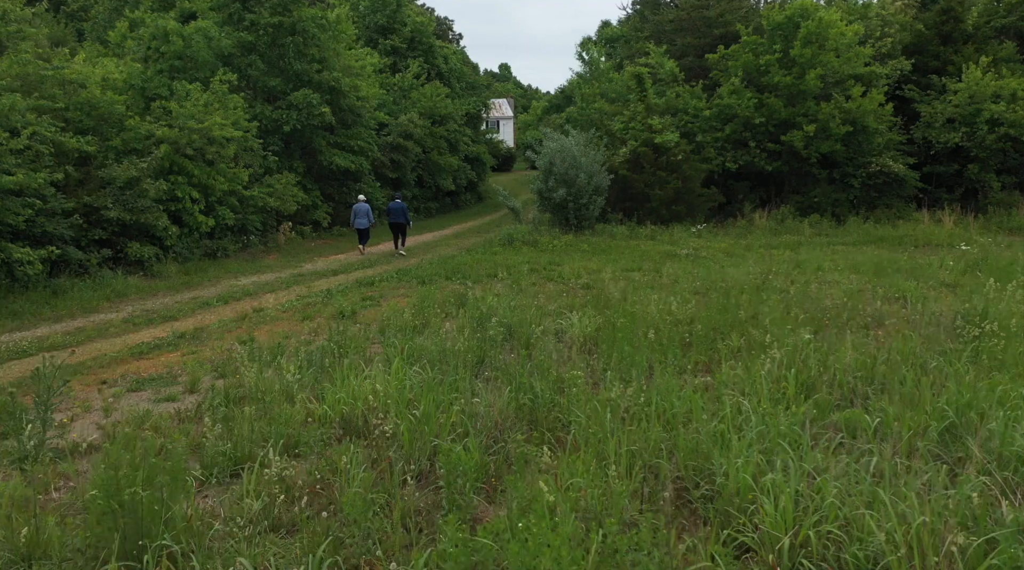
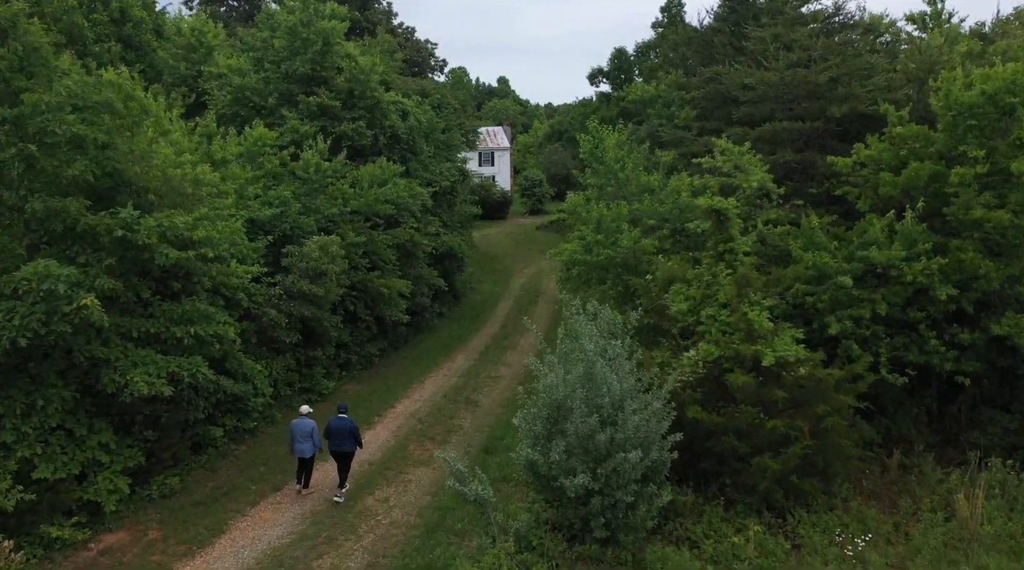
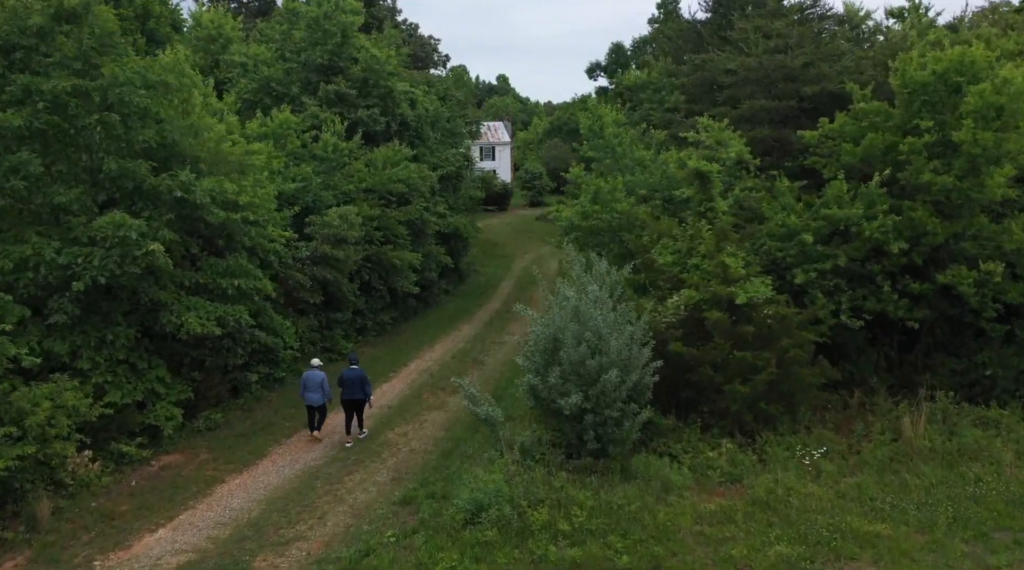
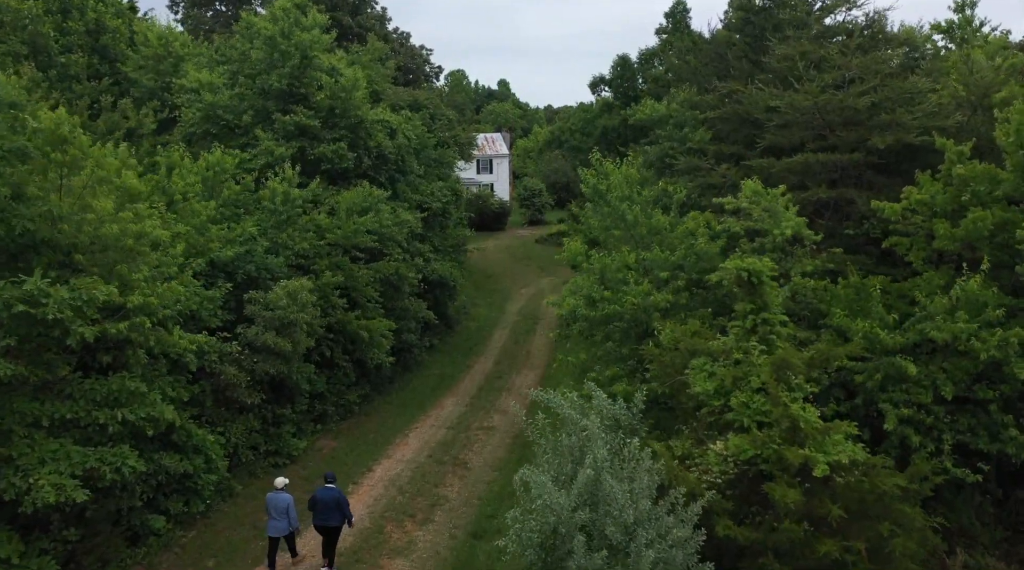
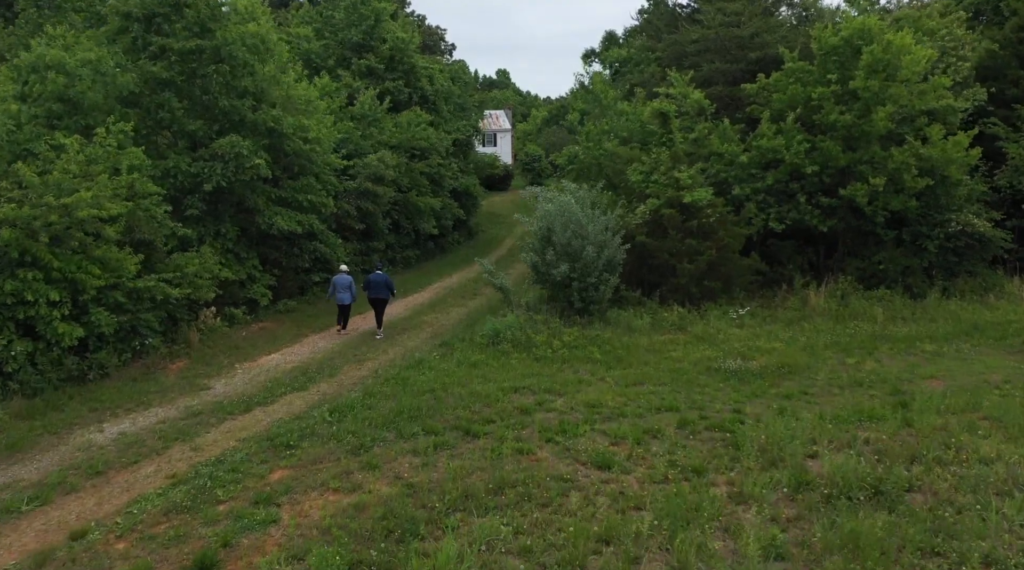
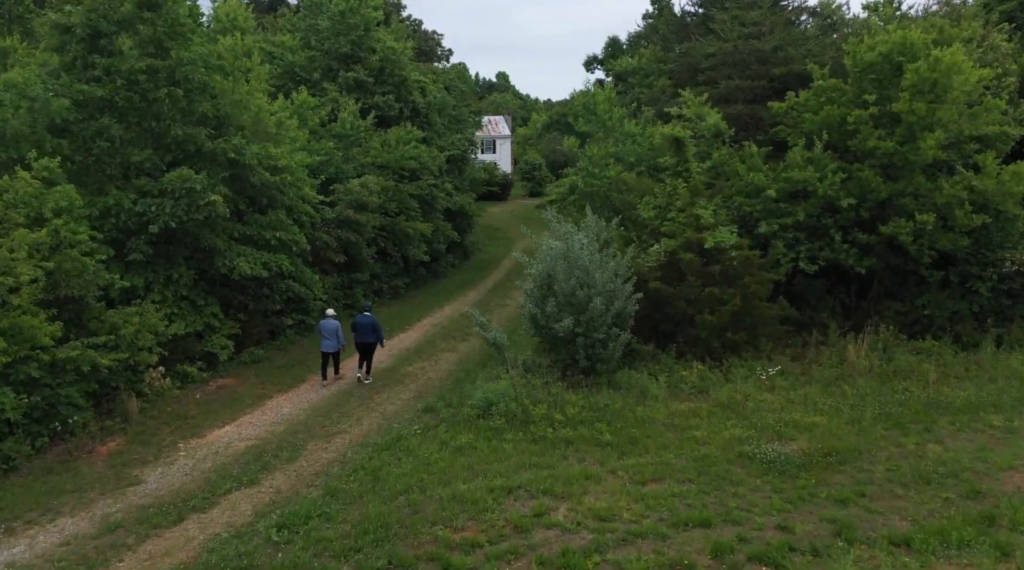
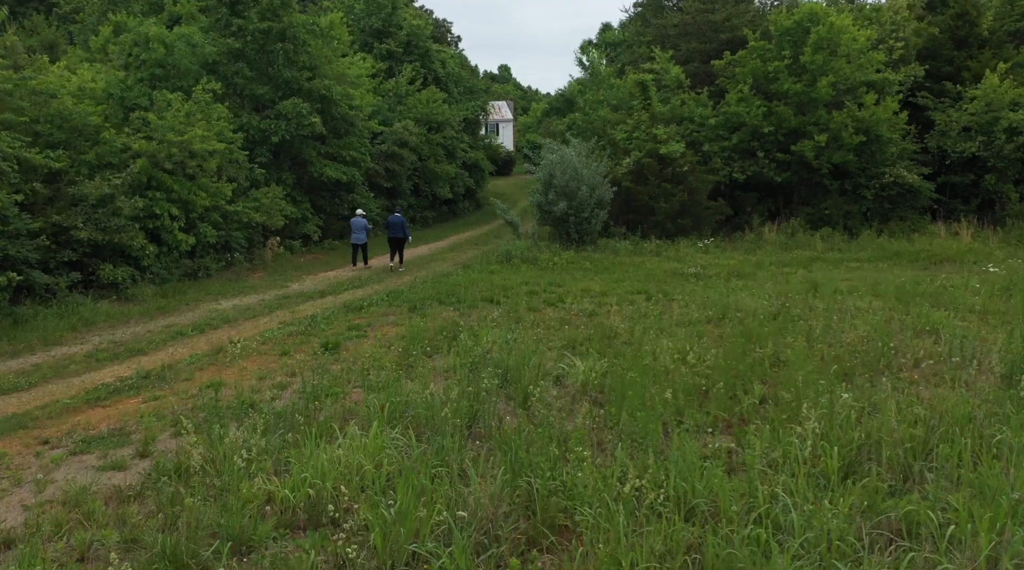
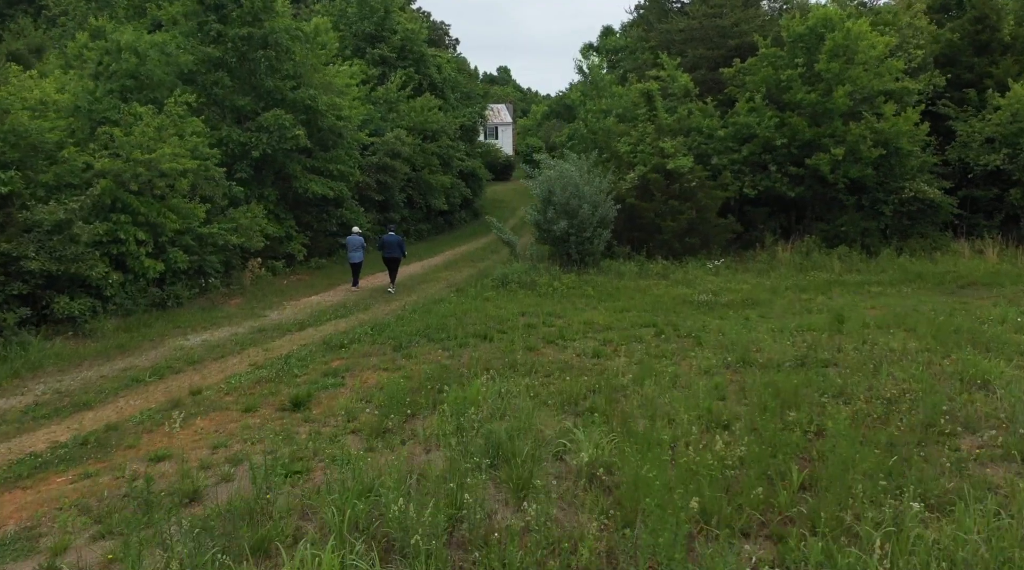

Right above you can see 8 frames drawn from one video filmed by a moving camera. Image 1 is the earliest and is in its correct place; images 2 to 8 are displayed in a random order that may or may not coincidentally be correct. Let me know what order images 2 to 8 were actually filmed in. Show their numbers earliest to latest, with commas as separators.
7, 8, 5, 6, 3, 2, 4
